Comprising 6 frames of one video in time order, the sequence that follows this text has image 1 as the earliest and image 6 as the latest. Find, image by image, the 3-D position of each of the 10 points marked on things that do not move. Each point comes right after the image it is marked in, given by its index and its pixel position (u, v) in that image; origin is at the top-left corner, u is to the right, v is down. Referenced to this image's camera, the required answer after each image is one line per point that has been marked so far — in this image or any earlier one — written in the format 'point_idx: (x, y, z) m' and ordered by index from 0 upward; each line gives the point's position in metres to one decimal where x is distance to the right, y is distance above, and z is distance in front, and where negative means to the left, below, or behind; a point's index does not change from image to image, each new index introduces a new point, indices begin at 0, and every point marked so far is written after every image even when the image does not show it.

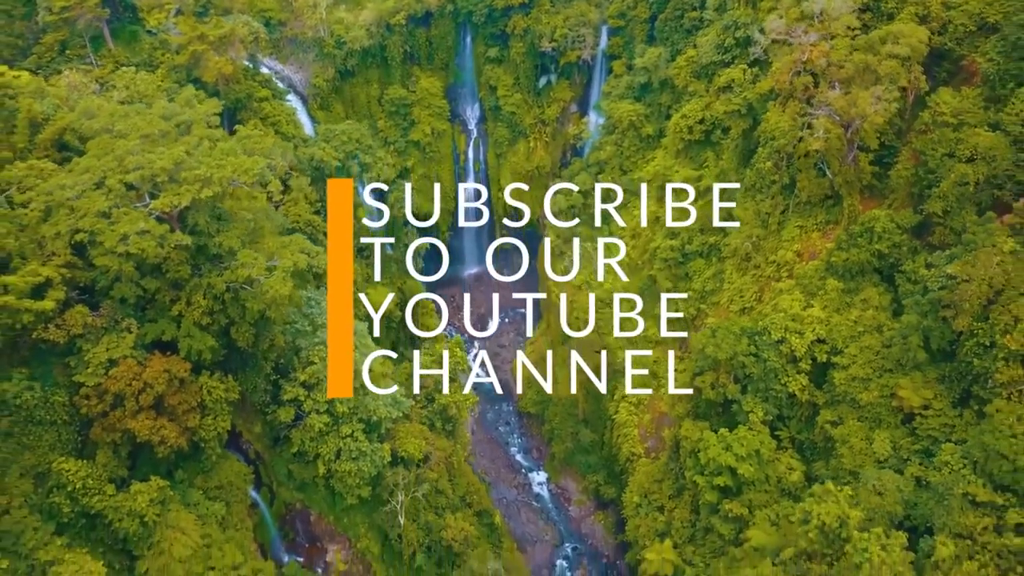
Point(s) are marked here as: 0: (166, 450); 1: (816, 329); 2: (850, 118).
0: (-7.2, -3.4, +15.9) m
1: (+7.4, -1.0, +18.6) m
2: (+8.6, +4.5, +19.7) m
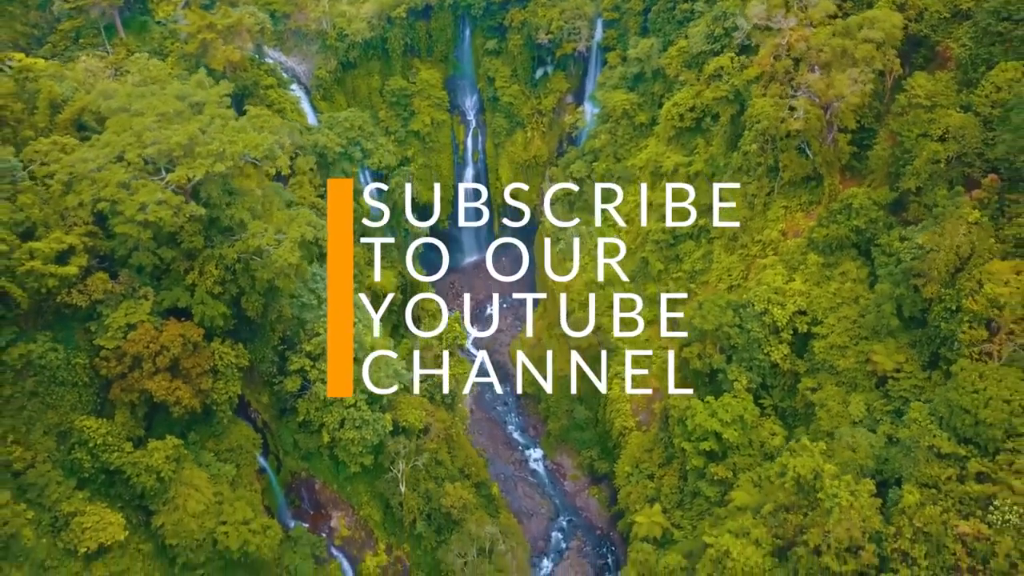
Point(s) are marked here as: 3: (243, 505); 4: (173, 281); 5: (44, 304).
0: (-7.3, -2.7, +16.8) m
1: (+7.3, -0.4, +19.6) m
2: (+8.5, +5.2, +20.6) m
3: (-6.3, -5.1, +17.9) m
4: (-7.7, +0.2, +17.4) m
5: (-9.8, -0.3, +16.0) m
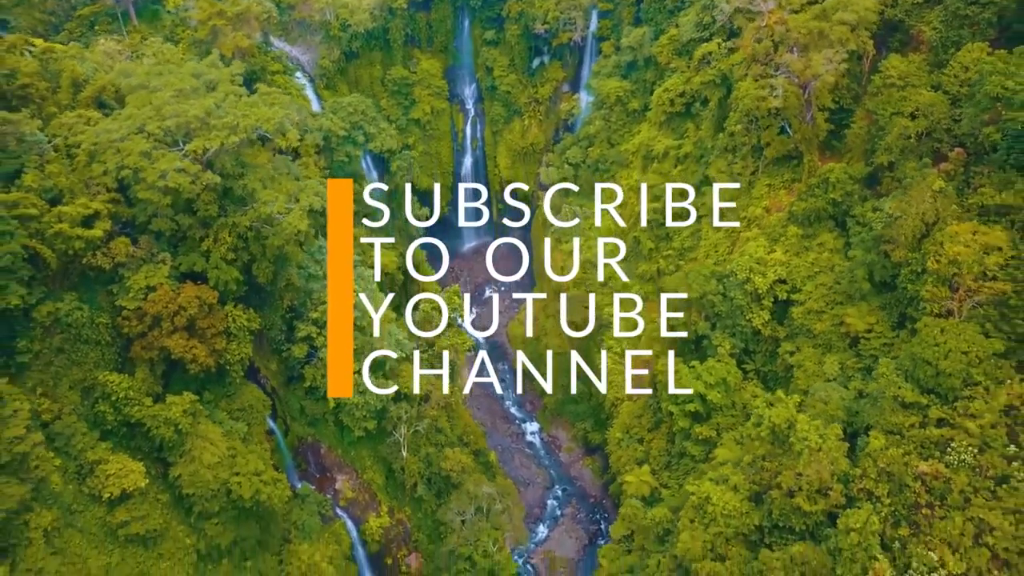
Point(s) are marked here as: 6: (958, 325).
0: (-7.4, -1.9, +18.0) m
1: (+7.2, +0.5, +20.7) m
2: (+8.4, +6.0, +21.7) m
3: (-6.4, -4.2, +19.0) m
4: (-7.8, +1.0, +18.5) m
5: (-9.9, +0.5, +17.1) m
6: (+9.3, -0.8, +15.9) m
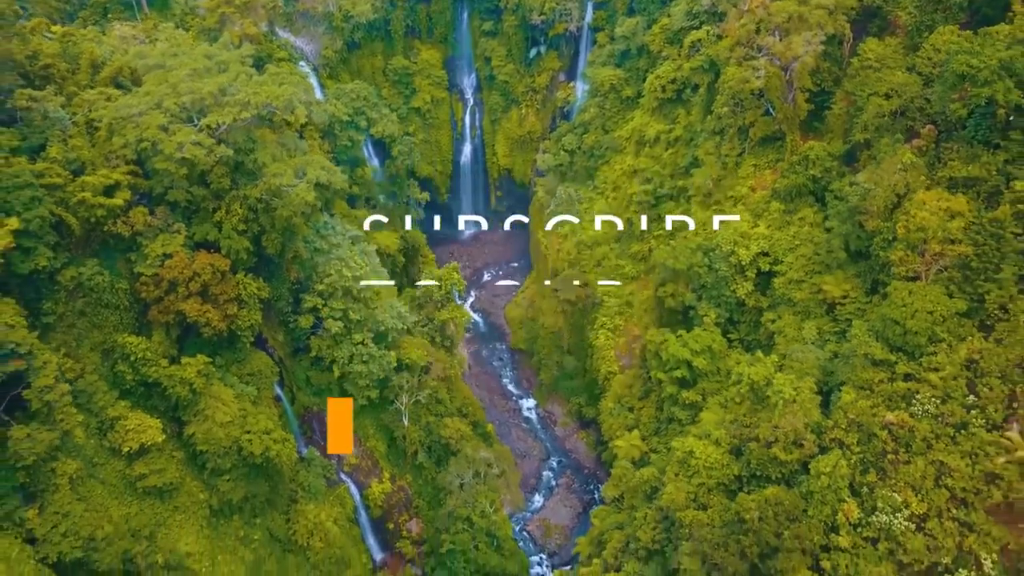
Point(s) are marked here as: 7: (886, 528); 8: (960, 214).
0: (-7.5, -1.1, +19.1) m
1: (+7.1, +1.3, +21.8) m
2: (+8.3, +6.8, +22.8) m
3: (-6.5, -3.4, +20.1) m
4: (-7.9, +1.8, +19.6) m
5: (-10.0, +1.3, +18.2) m
6: (+9.2, 0.0, +17.0) m
7: (+7.4, -4.7, +15.1) m
8: (+10.1, +1.7, +17.4) m
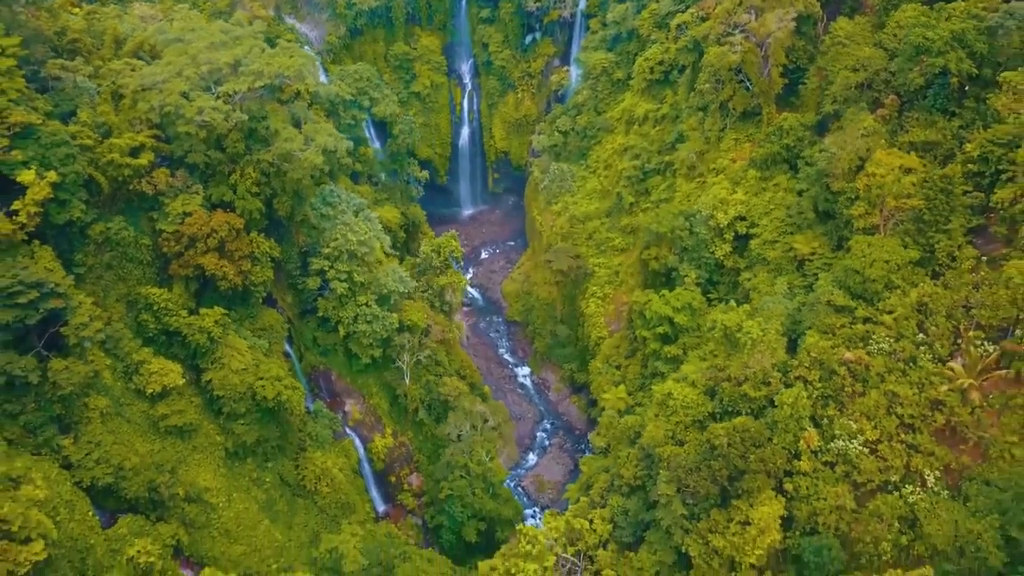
0: (-7.7, +0.1, +20.6) m
1: (+6.9, +2.4, +23.4) m
2: (+8.1, +8.0, +24.4) m
3: (-6.7, -2.3, +21.7) m
4: (-8.1, +3.0, +21.1) m
5: (-10.2, +2.4, +19.8) m
6: (+9.0, +1.2, +18.6) m
7: (+7.2, -3.6, +16.7) m
8: (+10.0, +2.9, +18.9) m
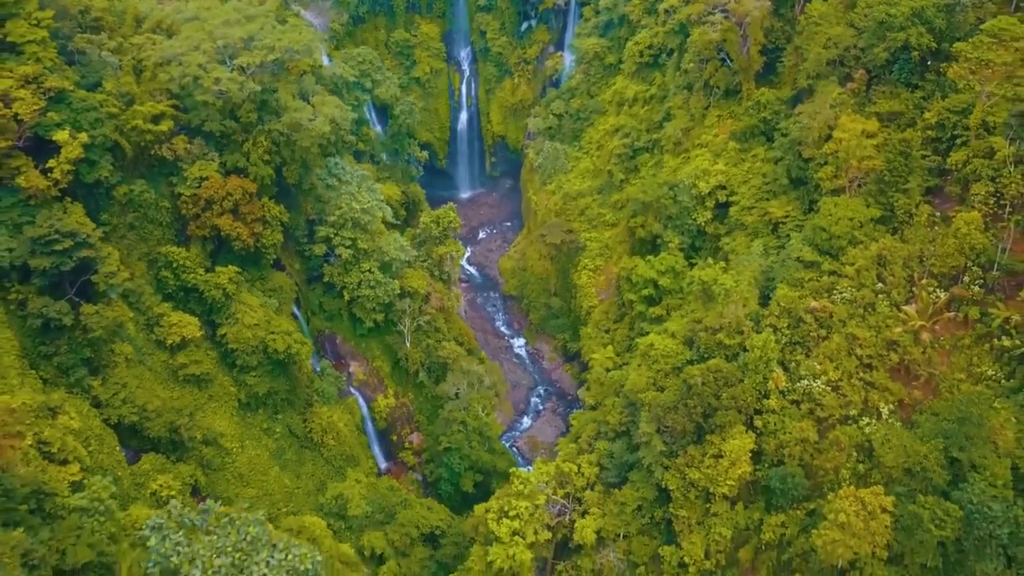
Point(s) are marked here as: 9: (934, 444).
0: (-7.9, +1.2, +22.2) m
1: (+6.7, +3.6, +24.9) m
2: (+7.9, +9.1, +25.9) m
3: (-6.9, -1.1, +23.2) m
4: (-8.3, +4.1, +22.7) m
5: (-10.4, +3.6, +21.3) m
6: (+8.8, +2.3, +20.1) m
7: (+7.1, -2.4, +18.2) m
8: (+9.8, +4.0, +20.5) m
9: (+9.1, -3.4, +16.4) m
